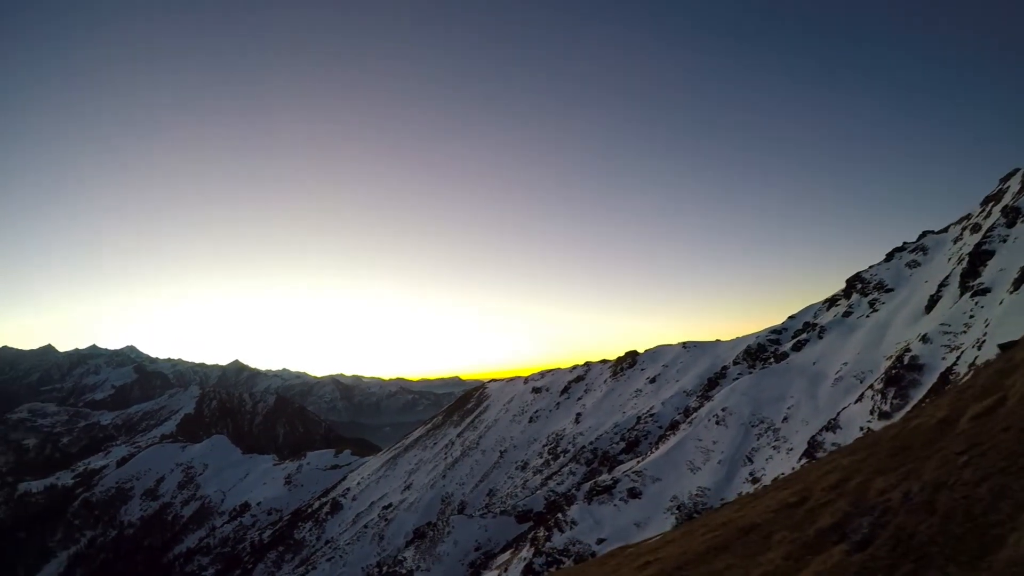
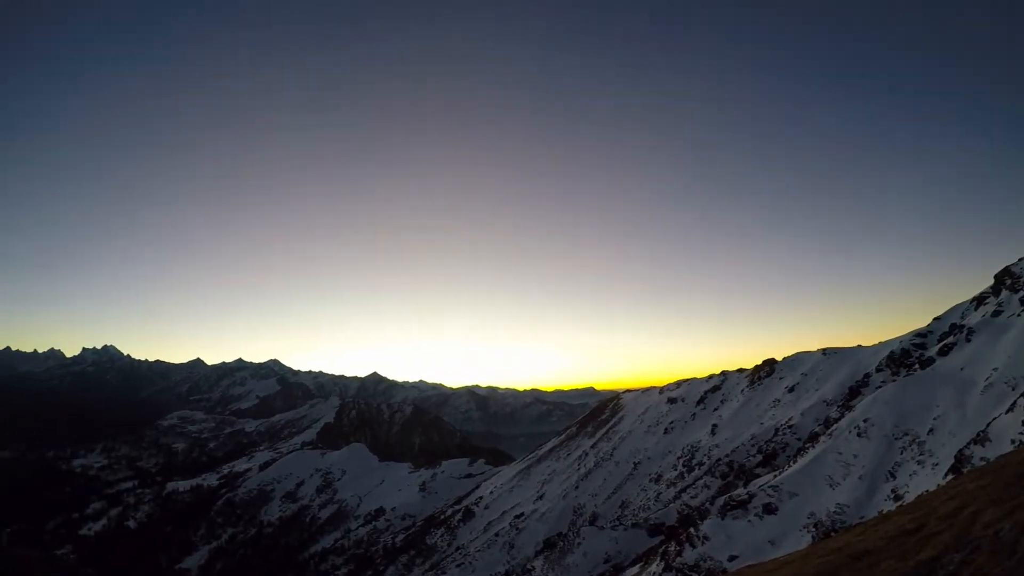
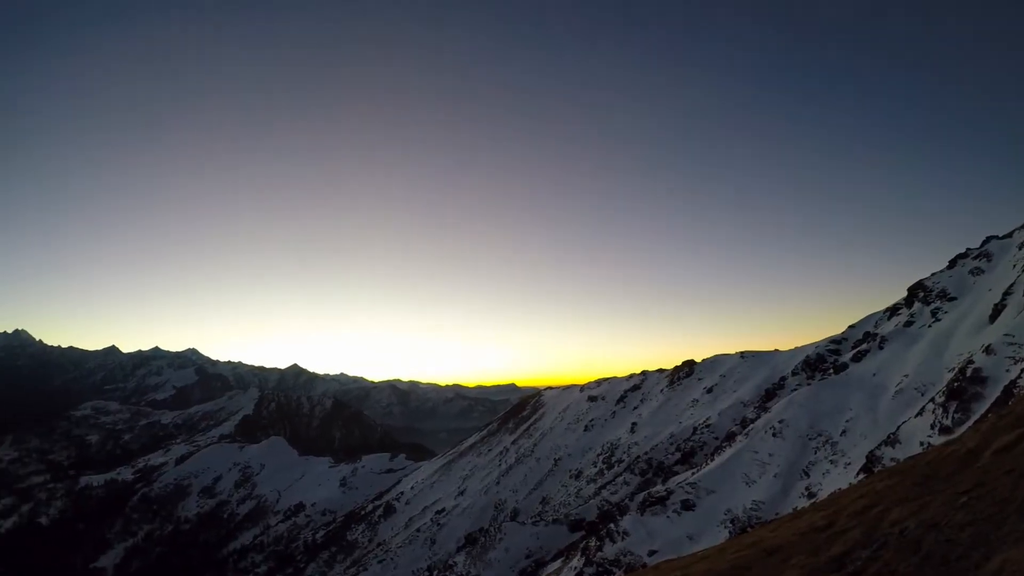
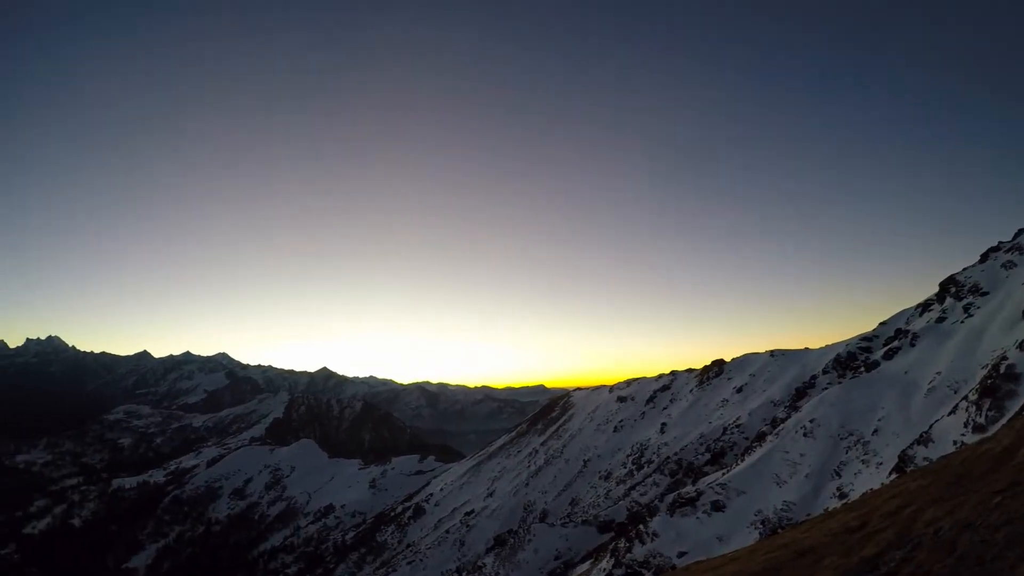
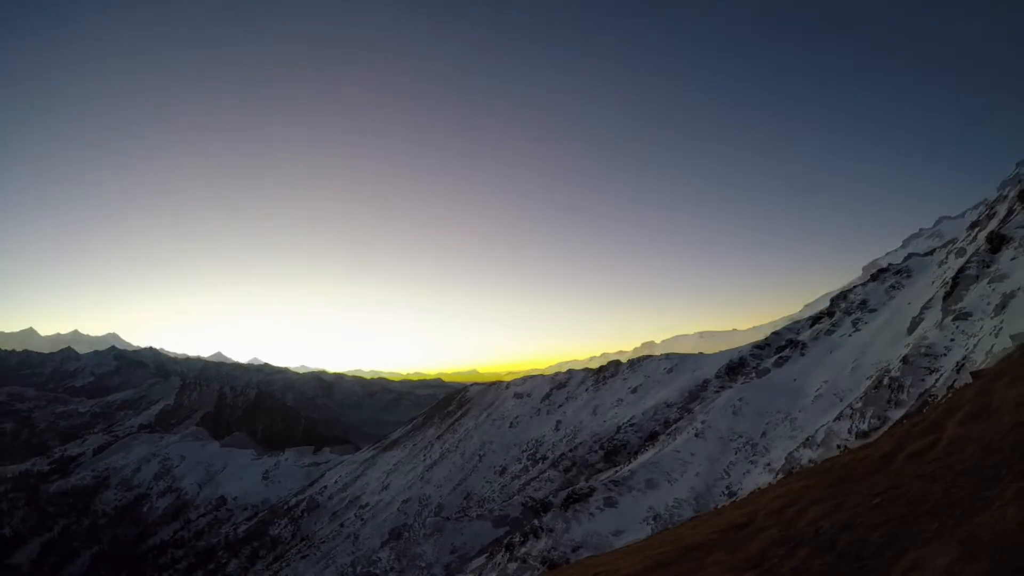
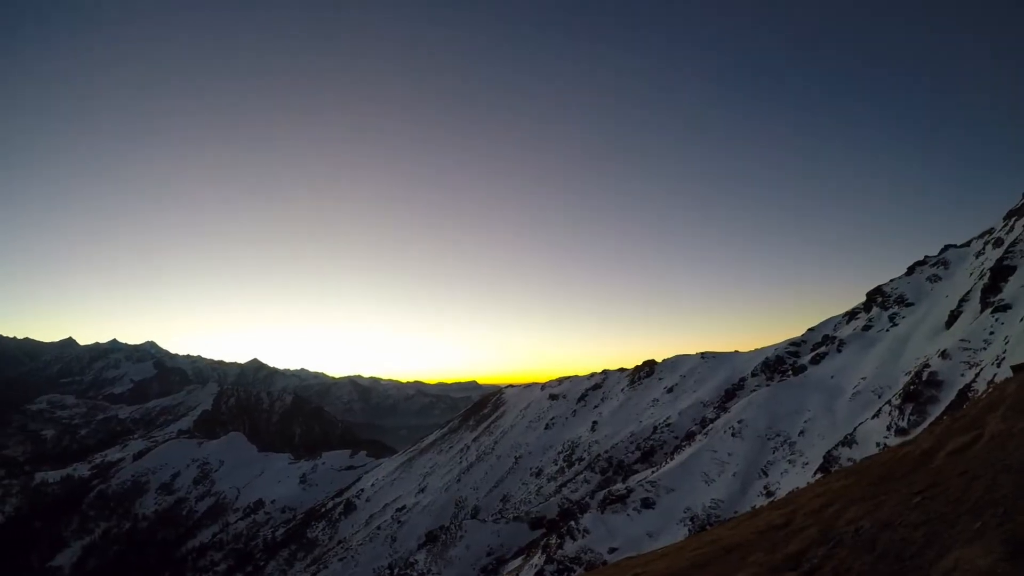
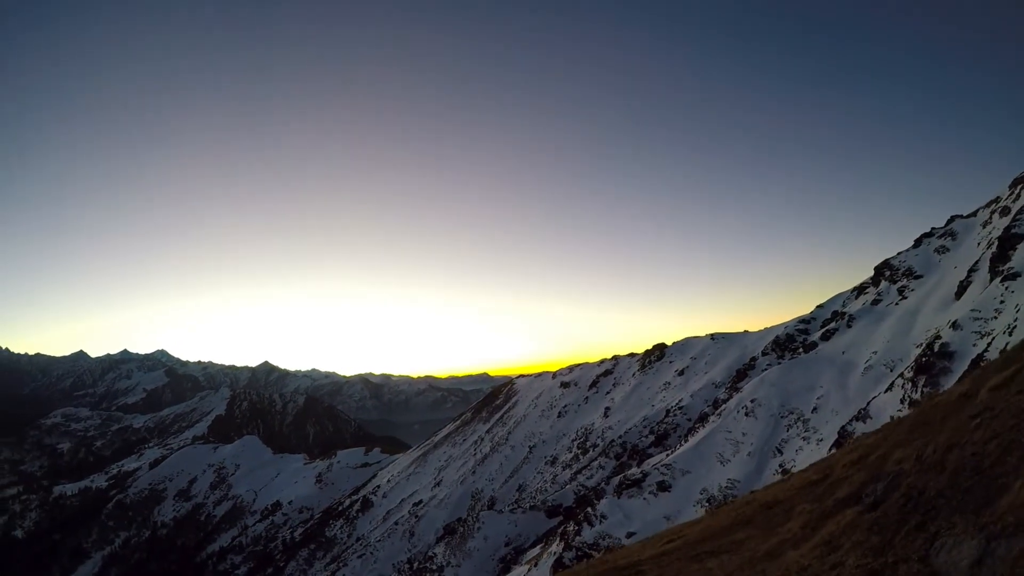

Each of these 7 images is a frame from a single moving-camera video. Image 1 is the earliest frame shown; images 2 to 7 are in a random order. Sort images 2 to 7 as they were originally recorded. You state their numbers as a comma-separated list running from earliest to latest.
7, 5, 6, 3, 4, 2
